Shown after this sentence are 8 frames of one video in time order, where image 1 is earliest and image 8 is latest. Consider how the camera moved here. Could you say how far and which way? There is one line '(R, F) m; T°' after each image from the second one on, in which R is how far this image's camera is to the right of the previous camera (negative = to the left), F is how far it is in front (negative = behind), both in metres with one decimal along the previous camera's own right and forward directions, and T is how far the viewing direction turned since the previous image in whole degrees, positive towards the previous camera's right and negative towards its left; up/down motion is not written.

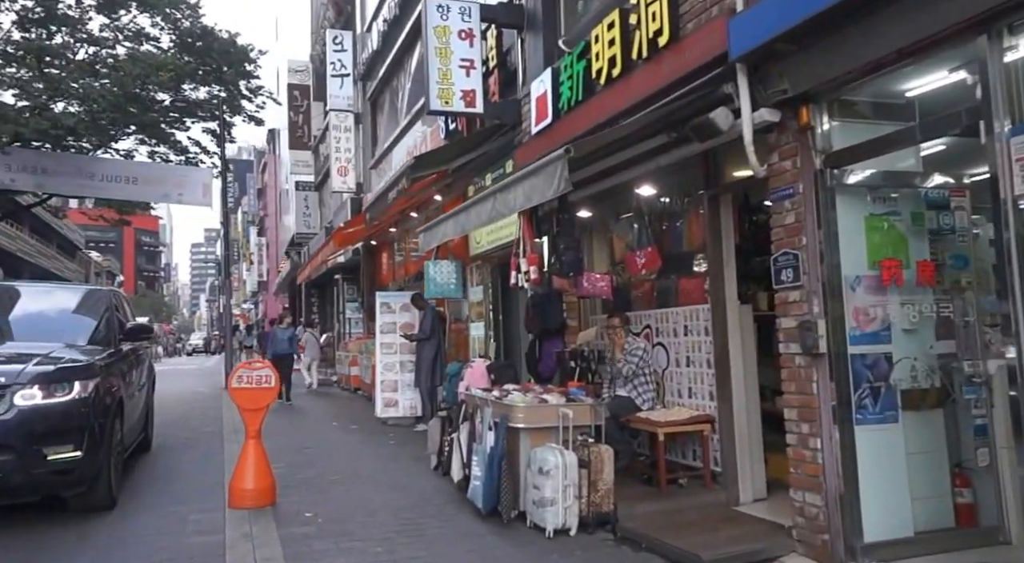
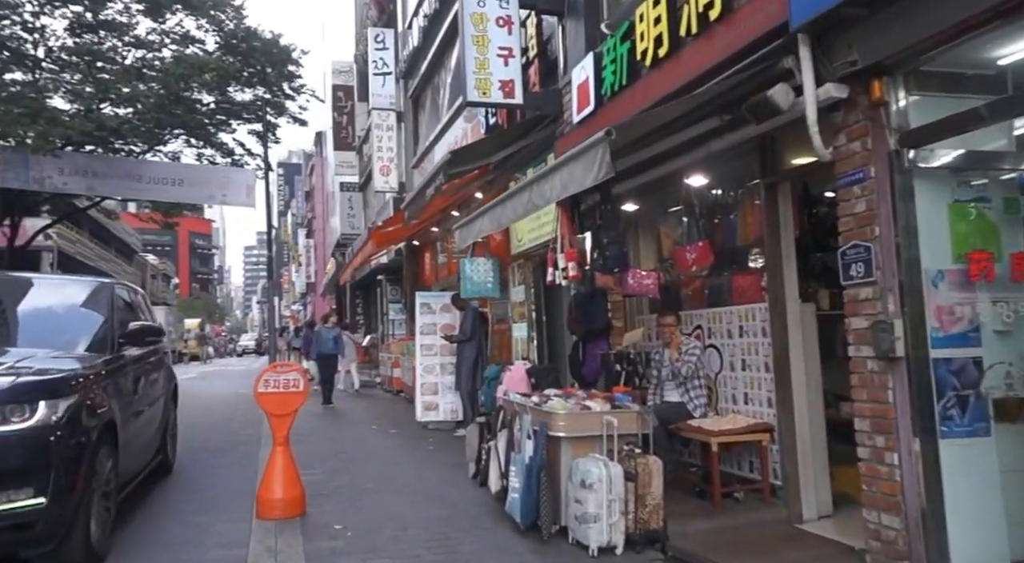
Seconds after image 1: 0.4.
(+0.1, +0.5) m; -4°
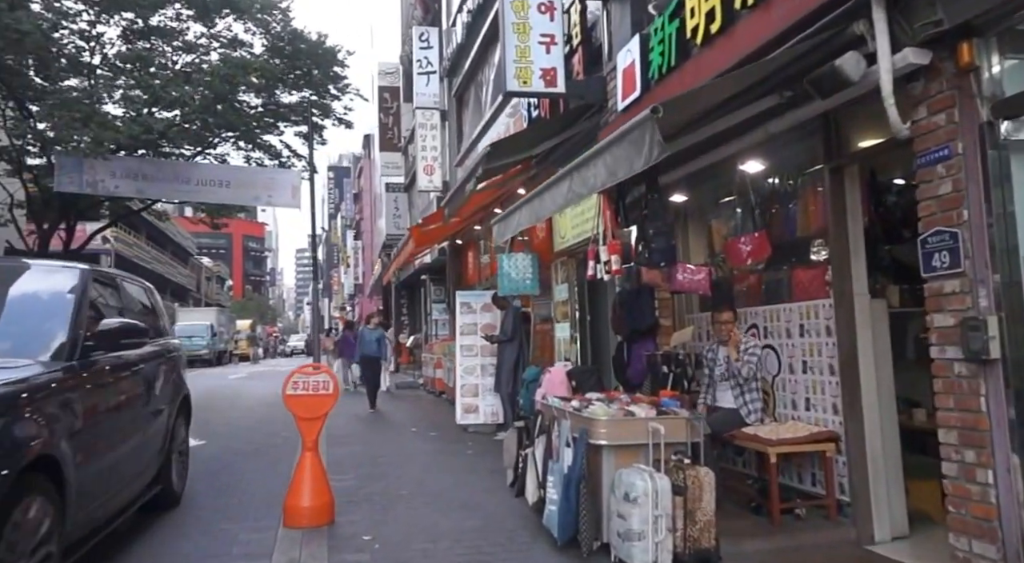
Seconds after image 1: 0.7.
(+0.1, +0.5) m; -4°
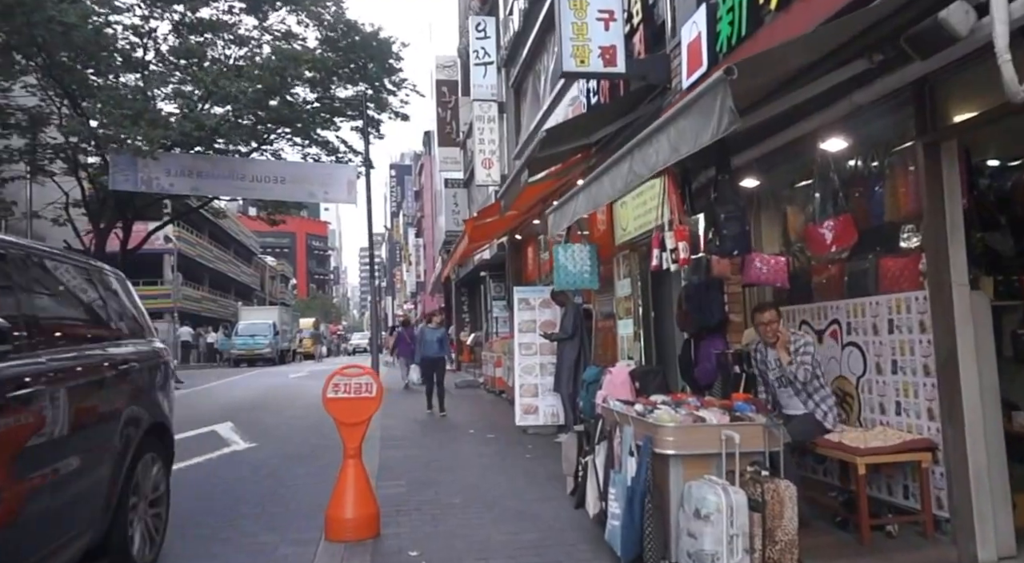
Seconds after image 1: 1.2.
(0.0, +0.4) m; -5°
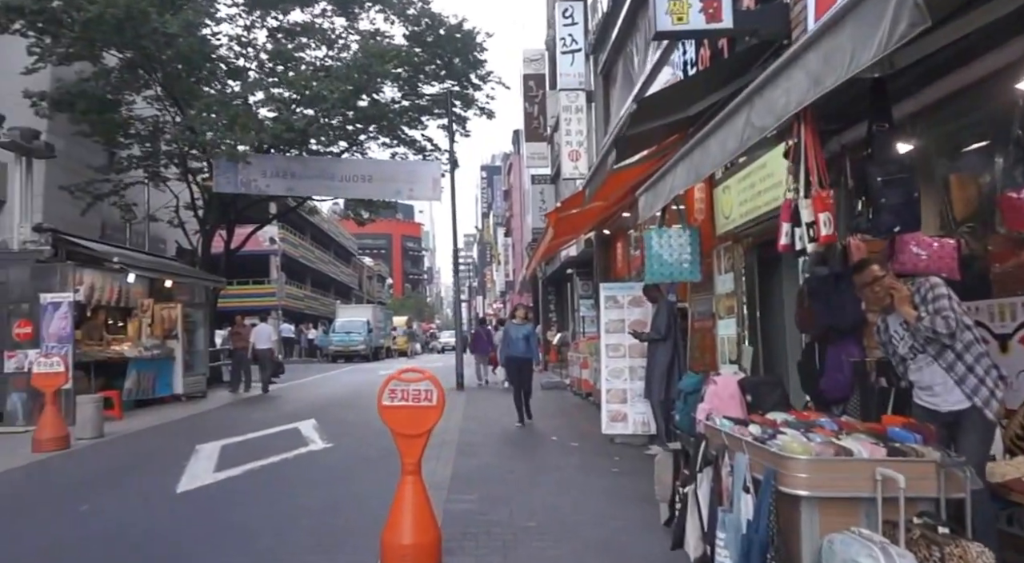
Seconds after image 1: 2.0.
(0.0, +1.0) m; -7°
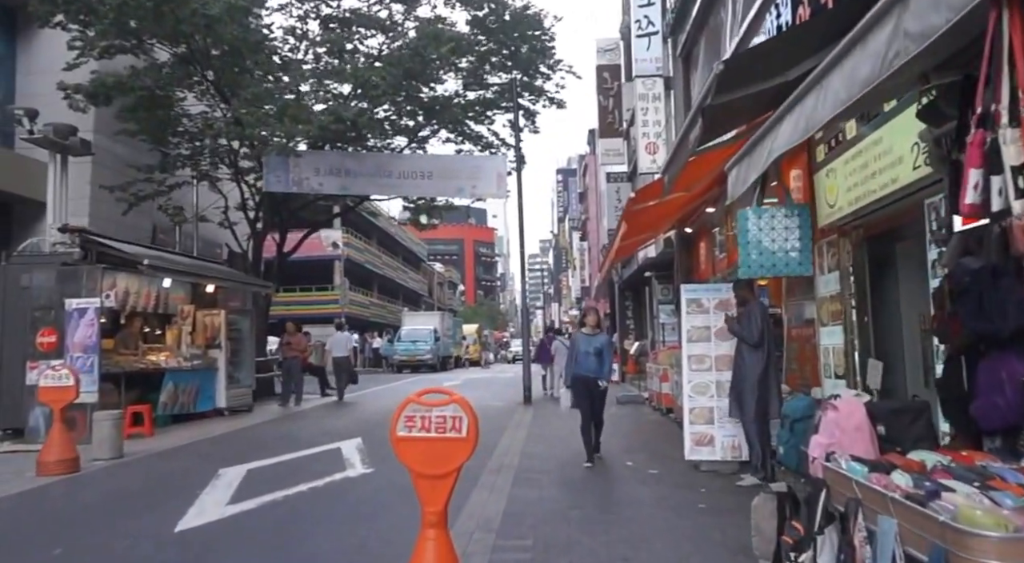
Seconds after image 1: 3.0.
(+0.1, +1.2) m; -6°
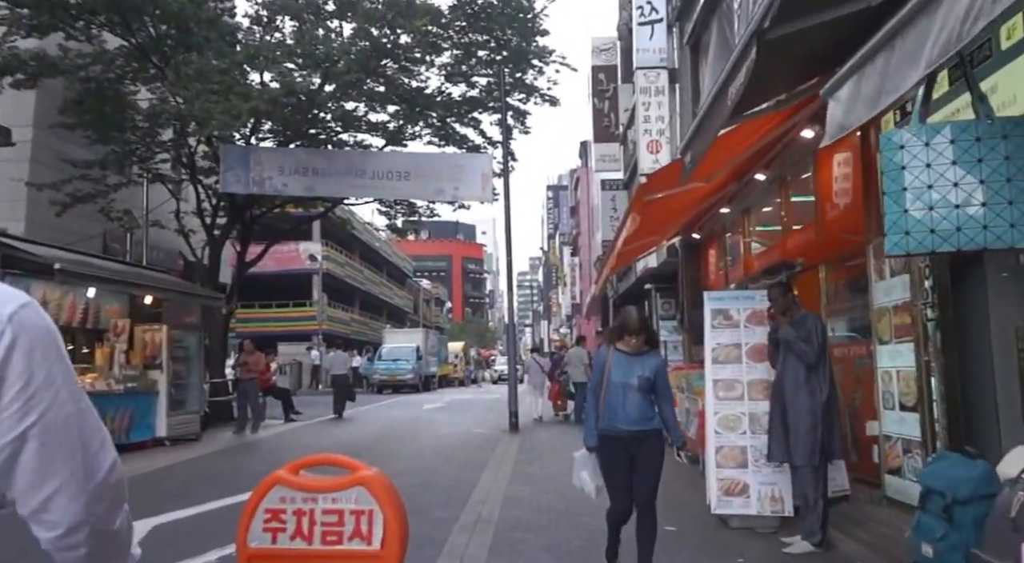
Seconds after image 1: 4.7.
(+0.1, +1.5) m; +1°
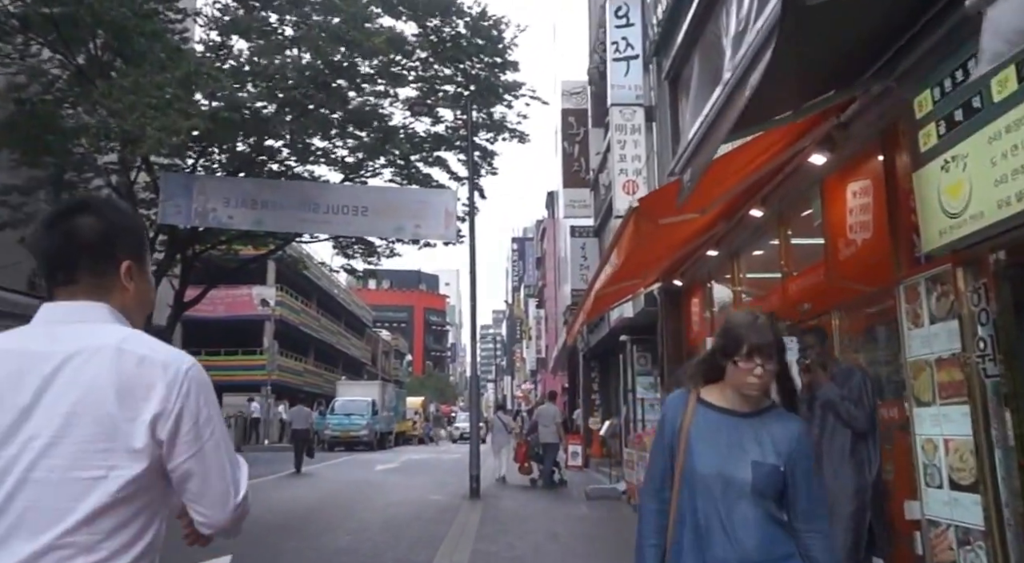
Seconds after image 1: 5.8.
(0.0, +1.0) m; +3°
